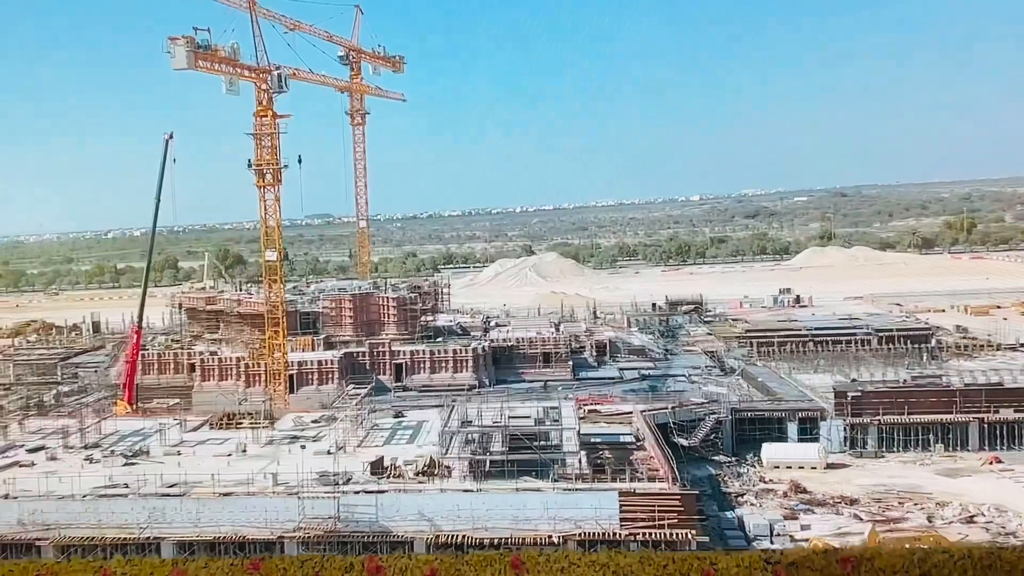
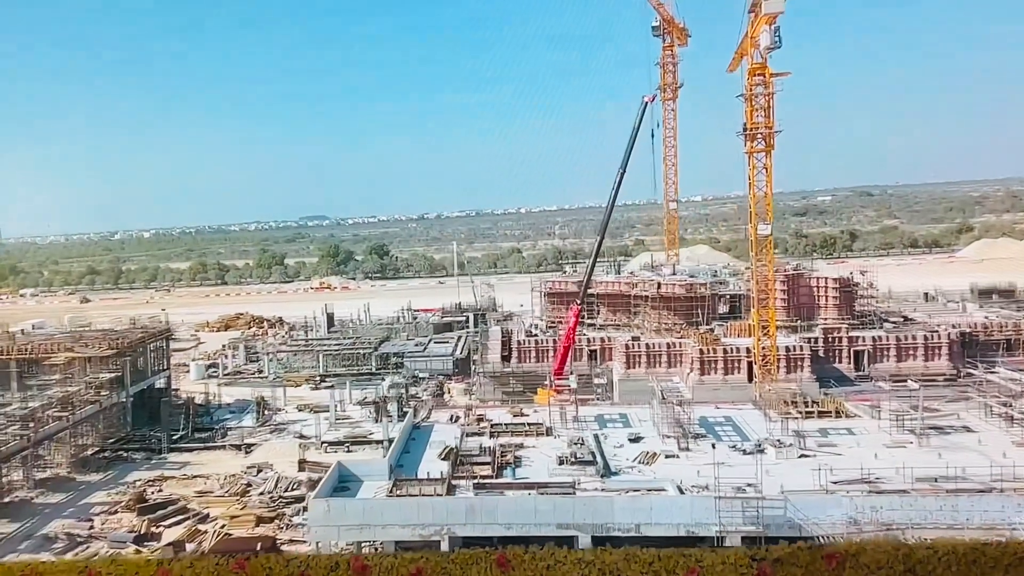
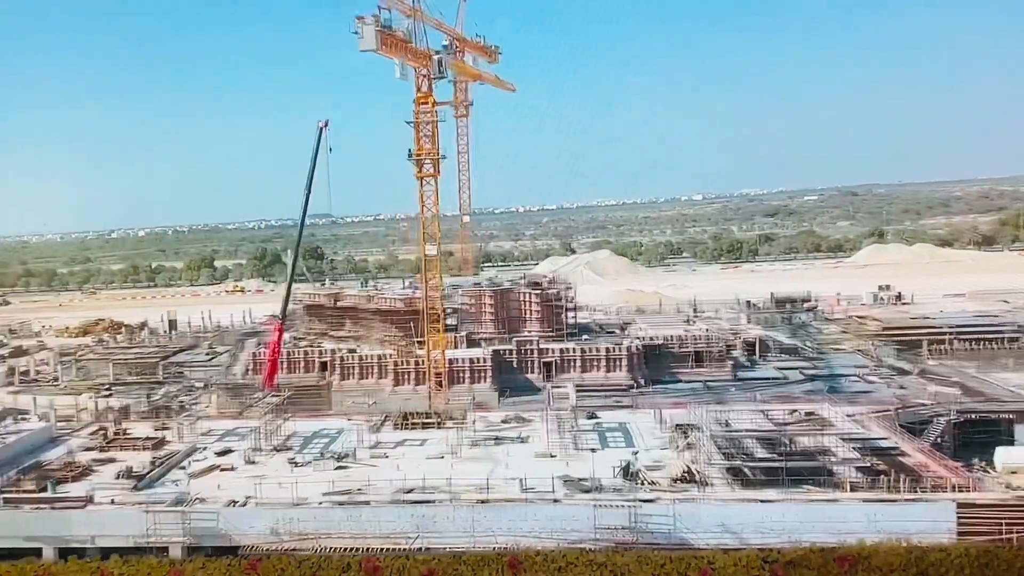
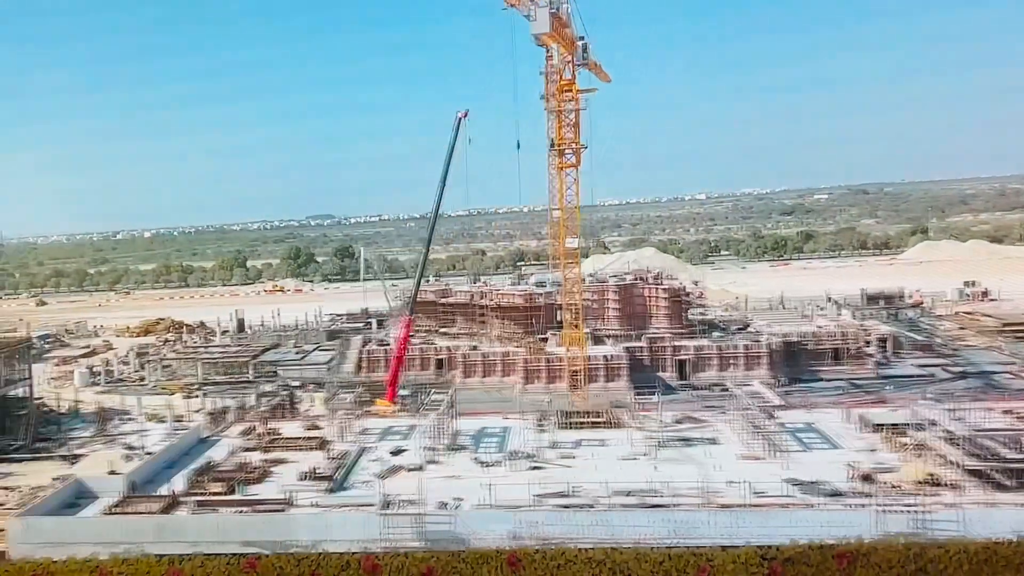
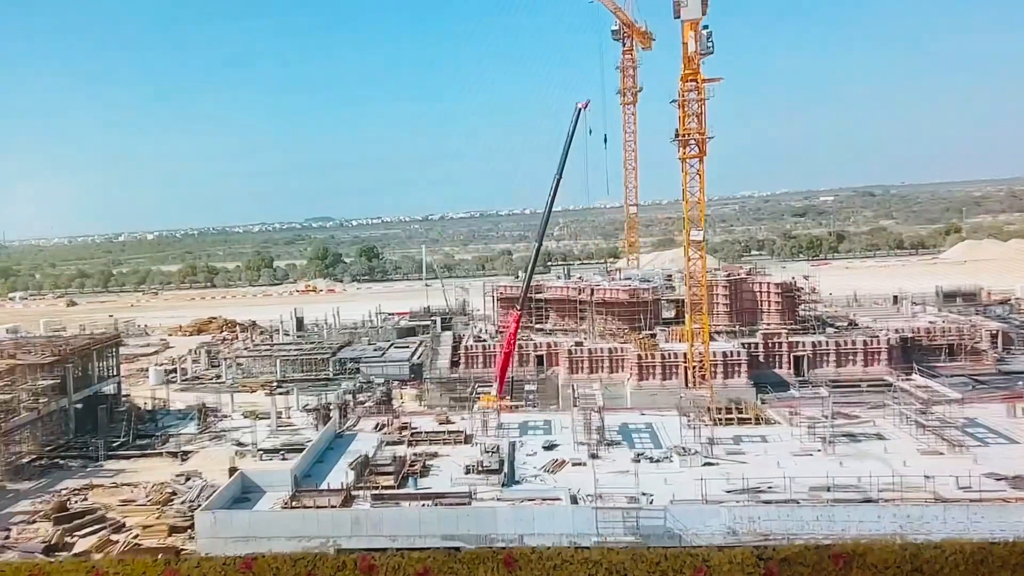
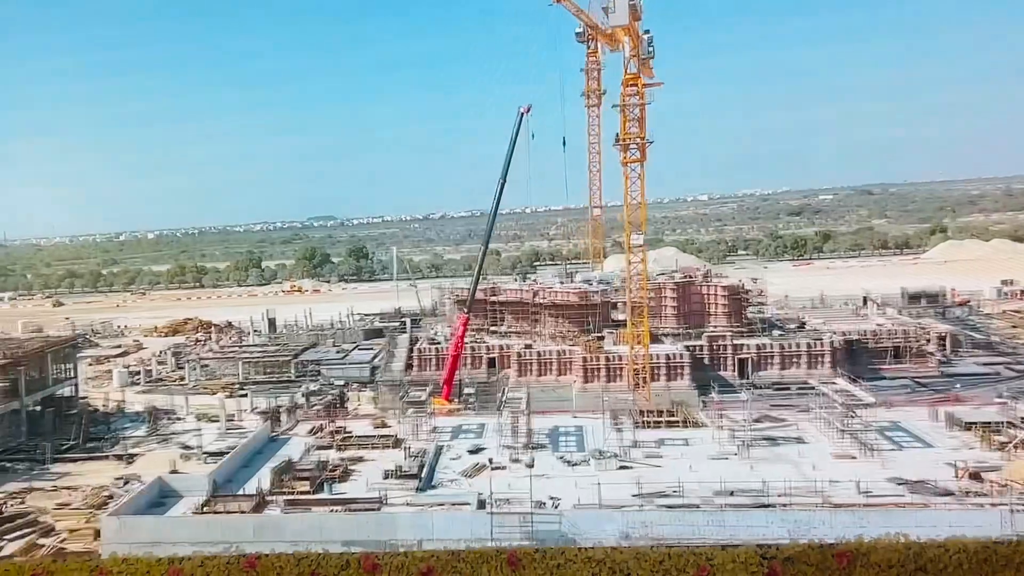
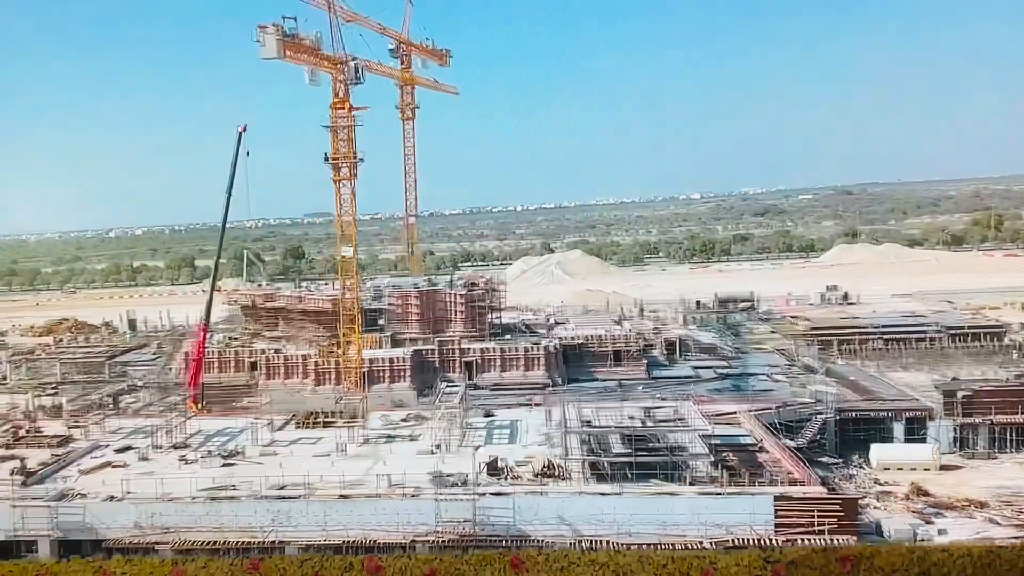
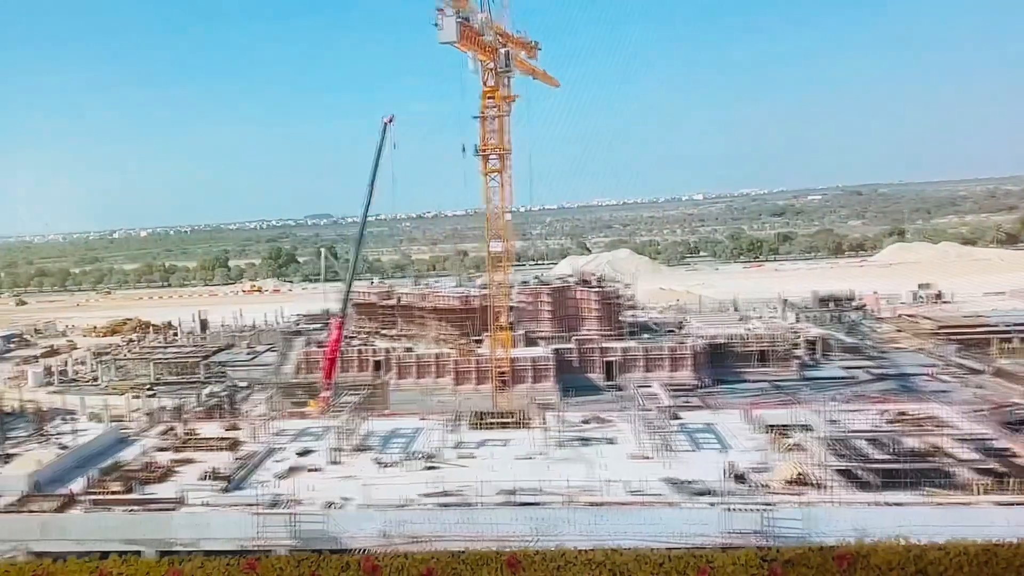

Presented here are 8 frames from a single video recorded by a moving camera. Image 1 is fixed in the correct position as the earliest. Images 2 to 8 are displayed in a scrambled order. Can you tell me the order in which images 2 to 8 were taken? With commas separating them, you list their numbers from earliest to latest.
7, 3, 8, 4, 6, 5, 2
